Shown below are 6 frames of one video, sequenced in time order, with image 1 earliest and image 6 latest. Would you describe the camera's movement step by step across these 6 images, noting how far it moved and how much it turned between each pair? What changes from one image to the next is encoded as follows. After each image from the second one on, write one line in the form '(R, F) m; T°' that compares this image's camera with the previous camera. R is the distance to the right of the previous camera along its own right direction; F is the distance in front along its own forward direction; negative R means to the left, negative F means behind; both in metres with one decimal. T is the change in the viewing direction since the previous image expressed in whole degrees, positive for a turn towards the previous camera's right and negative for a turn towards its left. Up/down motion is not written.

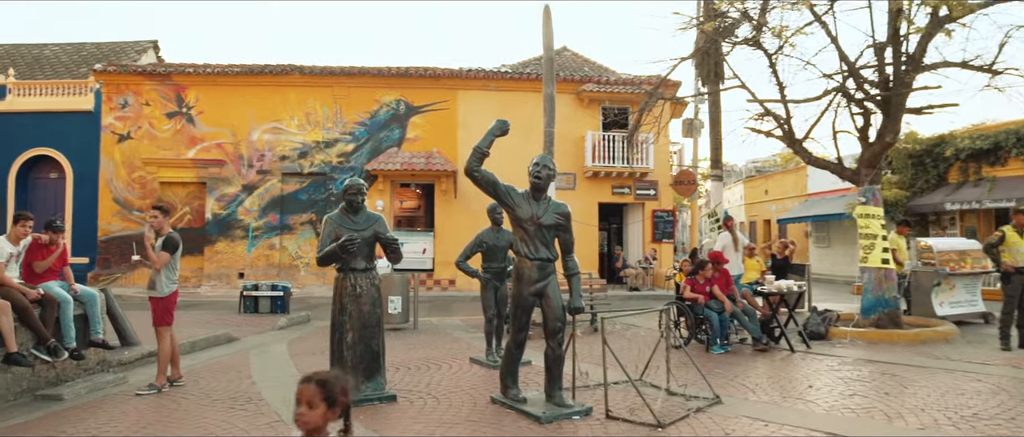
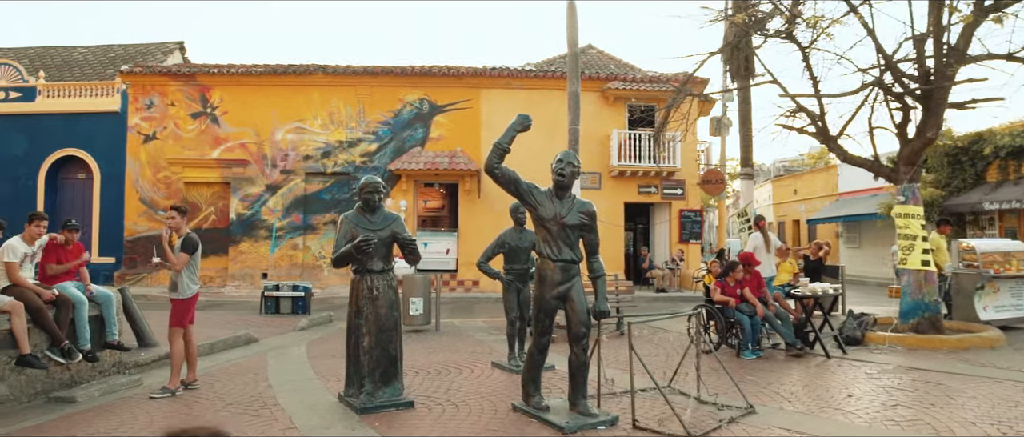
(0.0, +0.2) m; -2°
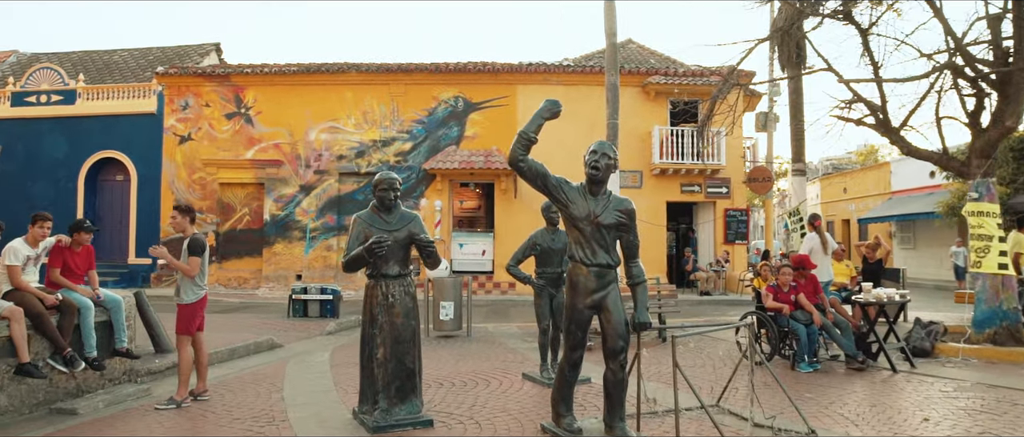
(+0.1, +0.6) m; -3°
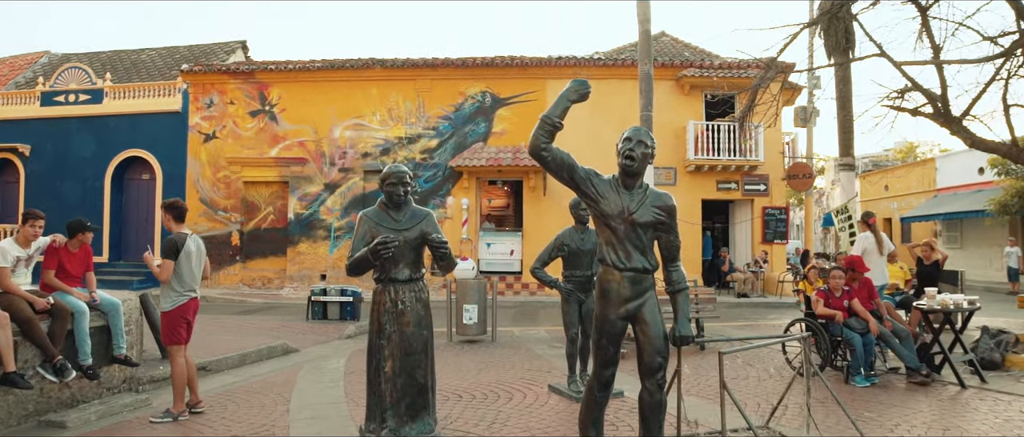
(0.0, +0.6) m; -2°
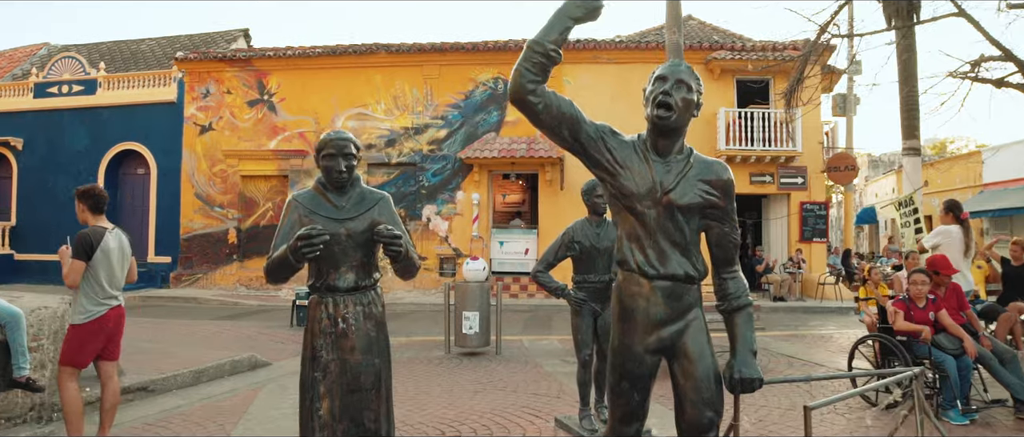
(+0.2, +1.3) m; -2°
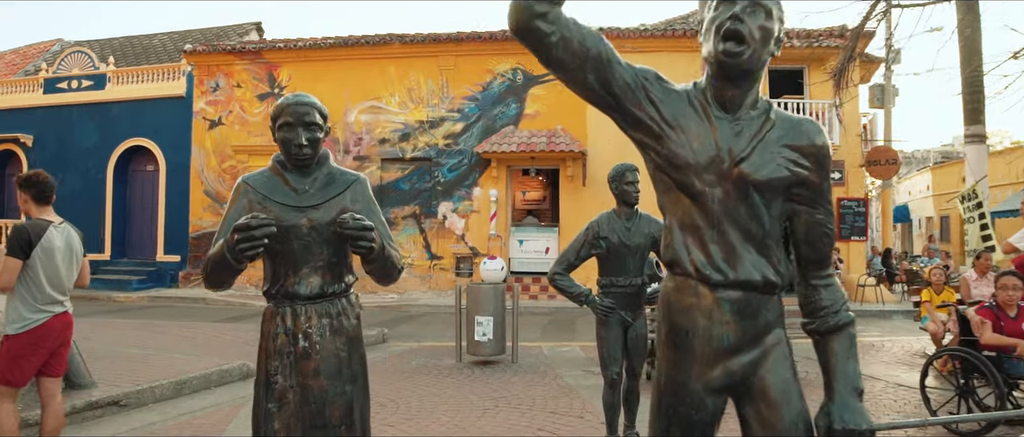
(0.0, +0.8) m; -2°
